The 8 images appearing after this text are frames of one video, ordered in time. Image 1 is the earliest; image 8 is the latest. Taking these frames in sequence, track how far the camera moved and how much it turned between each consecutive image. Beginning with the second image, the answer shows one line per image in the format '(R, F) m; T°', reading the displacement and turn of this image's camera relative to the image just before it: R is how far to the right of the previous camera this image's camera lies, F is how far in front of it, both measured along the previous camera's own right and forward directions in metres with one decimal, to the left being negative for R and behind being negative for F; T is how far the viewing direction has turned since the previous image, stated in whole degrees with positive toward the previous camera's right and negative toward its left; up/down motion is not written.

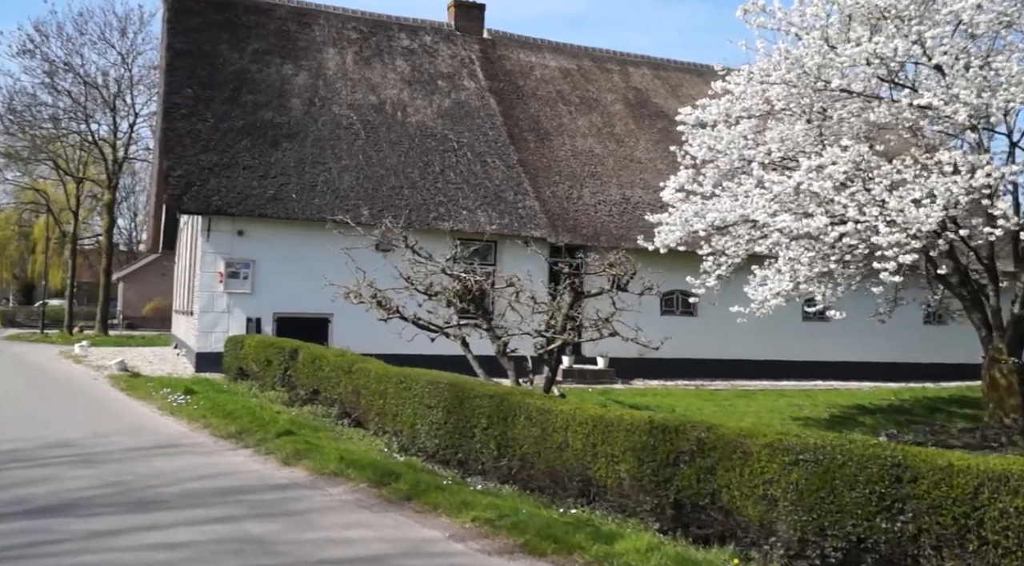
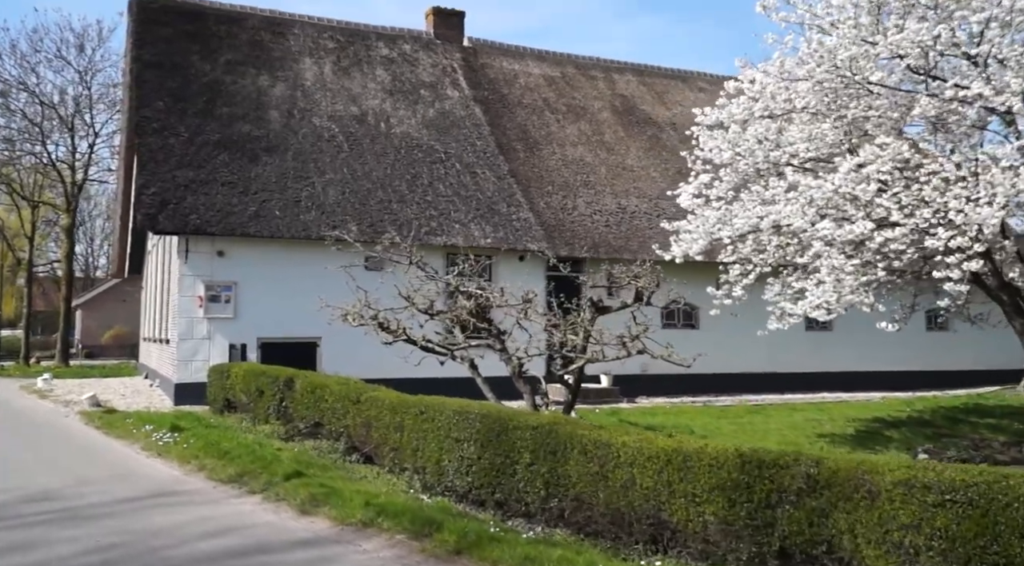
(-0.6, +1.2) m; +2°
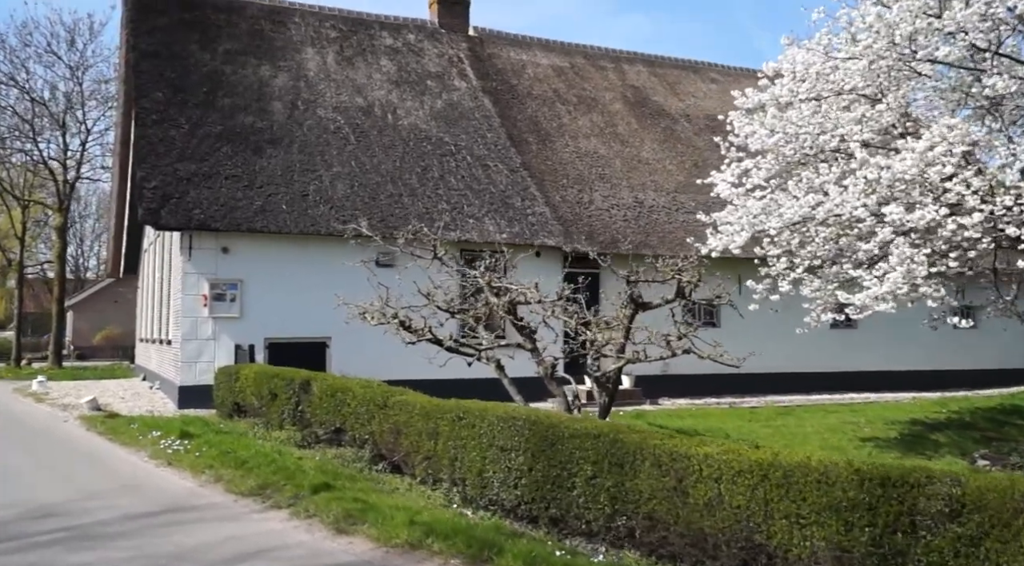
(-0.5, +1.0) m; +1°
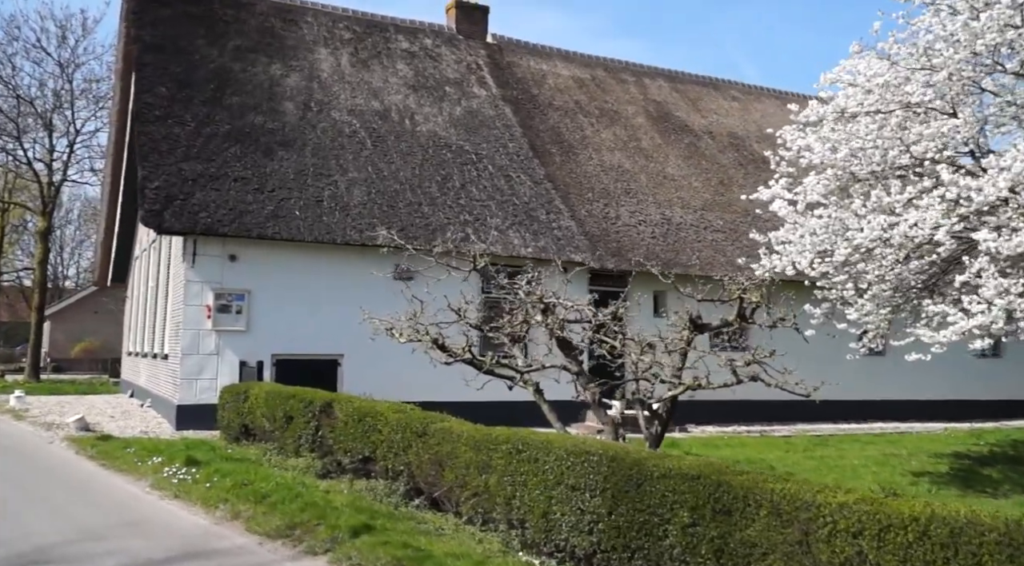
(-0.7, +1.1) m; +1°
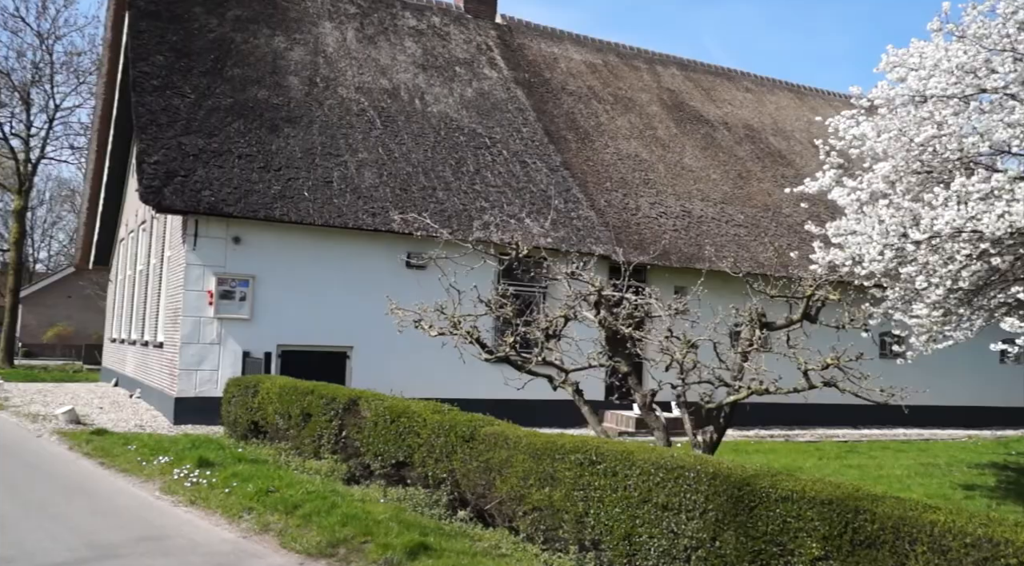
(-0.7, +1.1) m; +1°
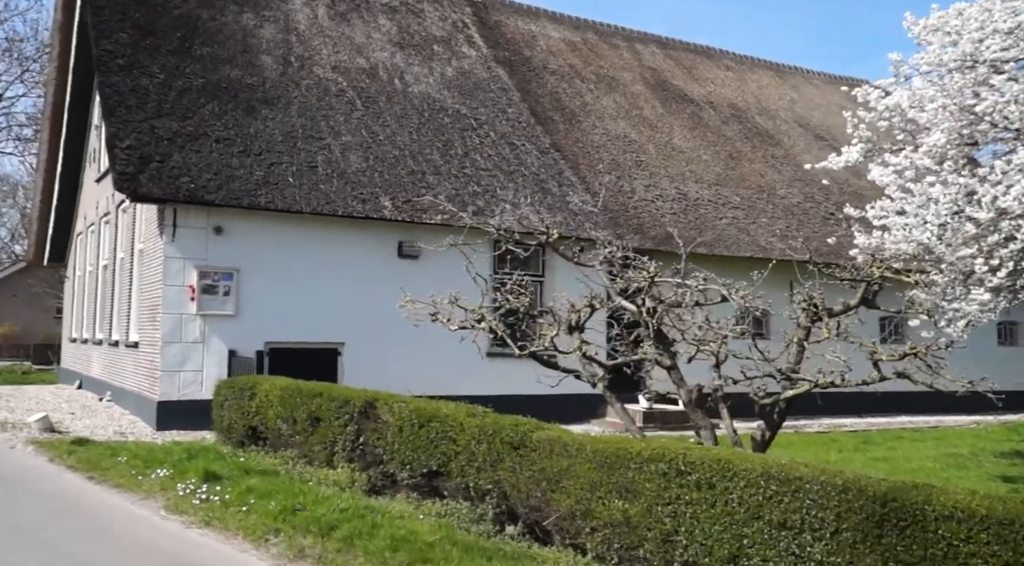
(-0.7, +1.0) m; +3°
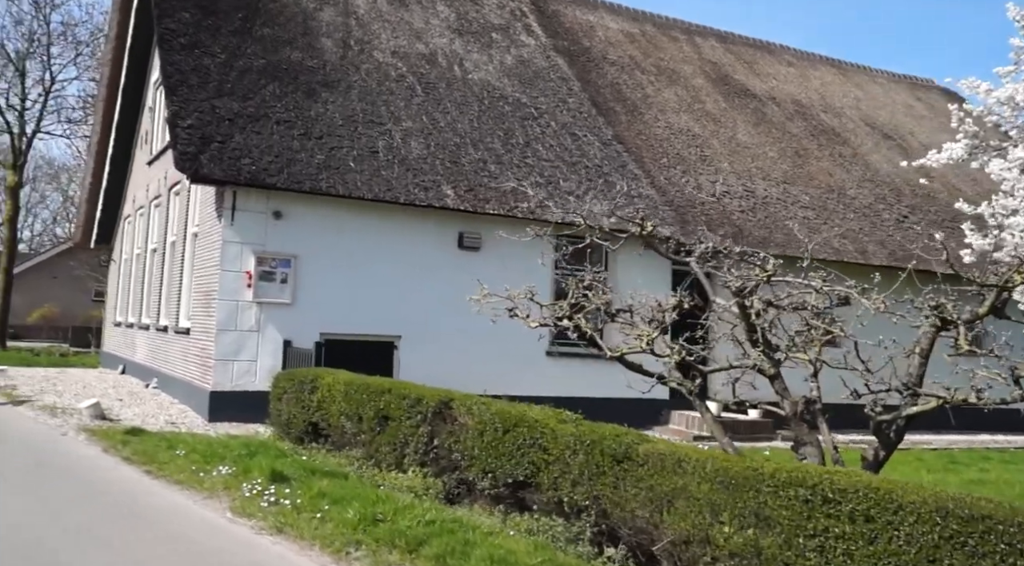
(-0.5, +0.7) m; -1°
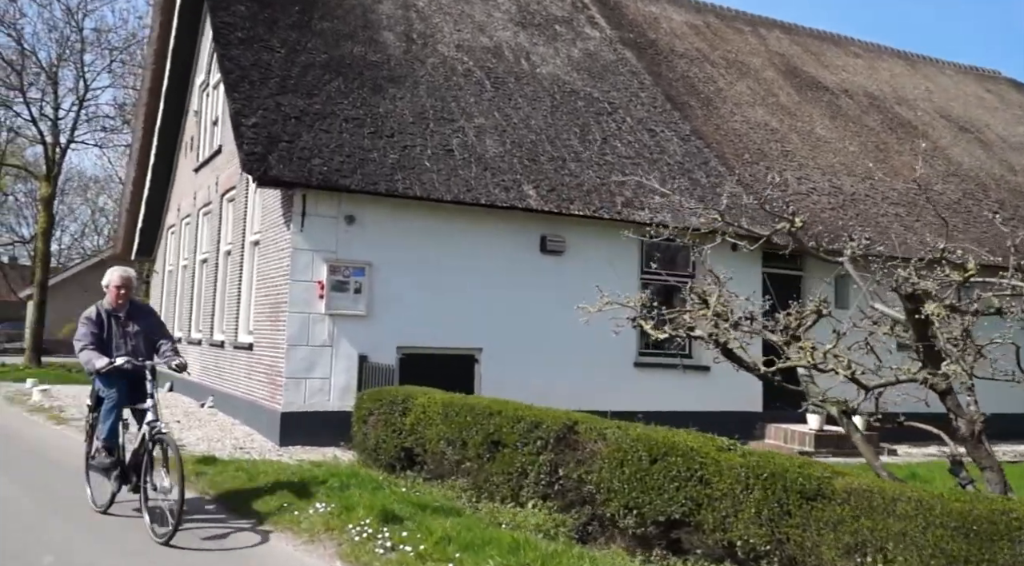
(-0.8, +1.1) m; -1°
